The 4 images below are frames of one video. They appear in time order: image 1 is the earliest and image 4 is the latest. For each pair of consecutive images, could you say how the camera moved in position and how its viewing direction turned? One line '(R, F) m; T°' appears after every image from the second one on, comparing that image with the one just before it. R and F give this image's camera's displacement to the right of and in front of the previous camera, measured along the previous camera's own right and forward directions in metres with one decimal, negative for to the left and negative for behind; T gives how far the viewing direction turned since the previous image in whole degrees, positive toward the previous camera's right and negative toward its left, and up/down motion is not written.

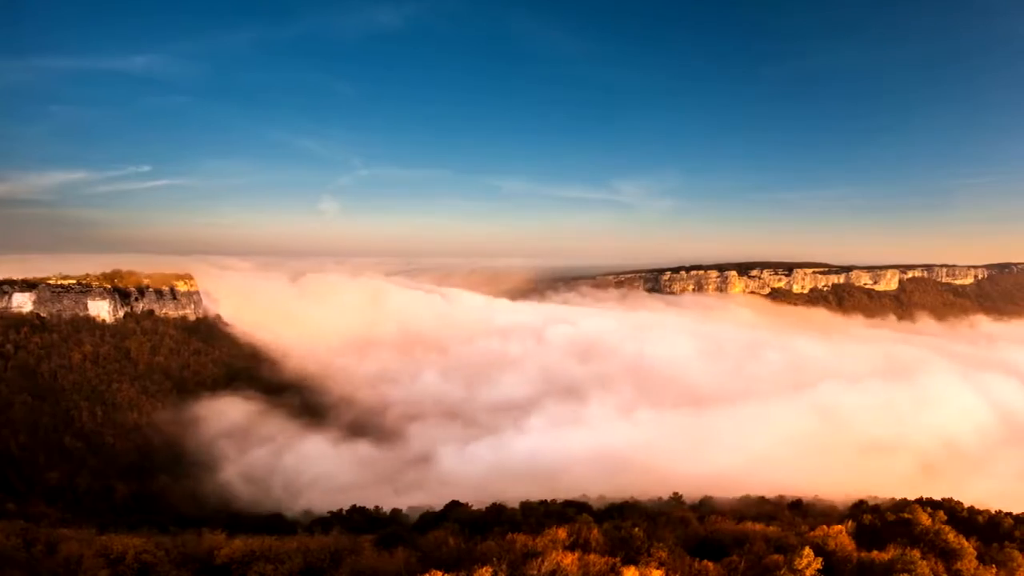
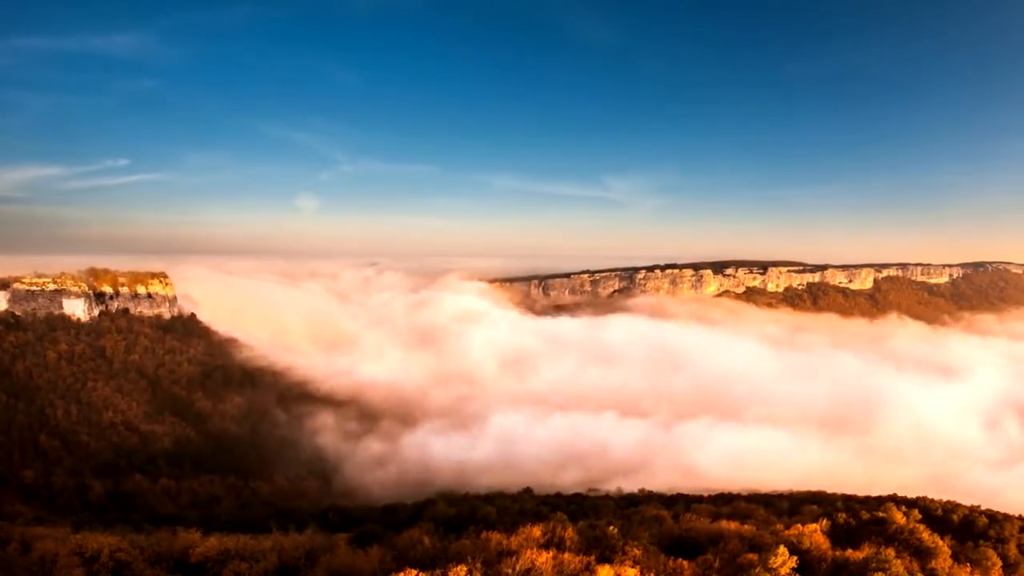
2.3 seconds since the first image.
(+0.9, 0.0) m; 0°
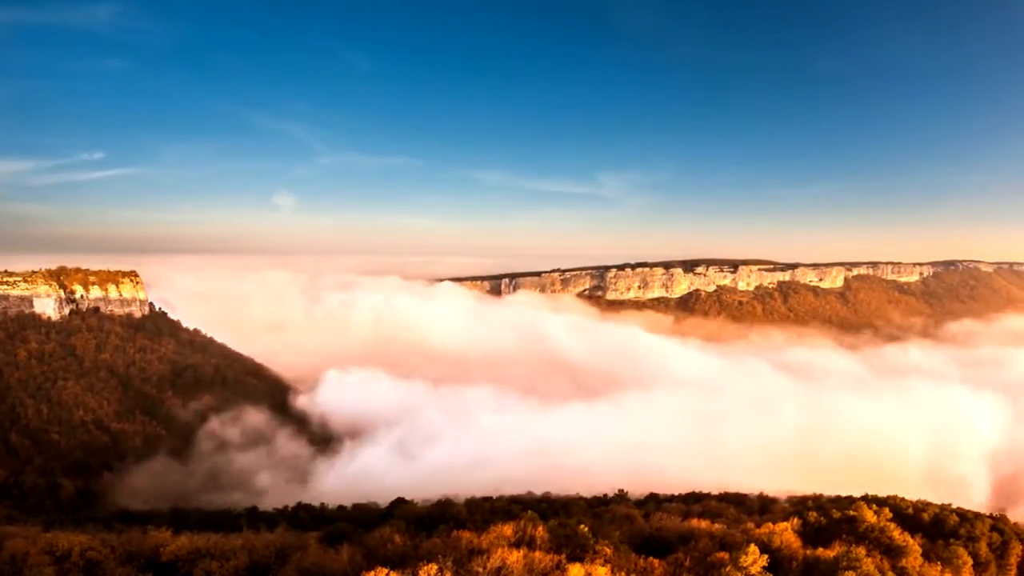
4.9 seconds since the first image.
(+1.1, +0.1) m; 0°
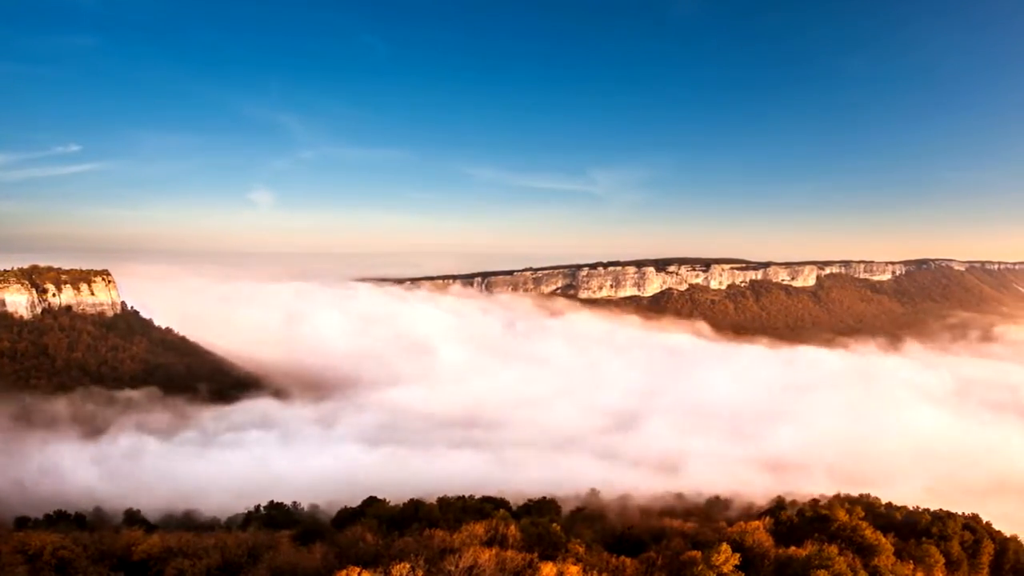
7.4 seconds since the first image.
(+1.0, +0.1) m; 0°
